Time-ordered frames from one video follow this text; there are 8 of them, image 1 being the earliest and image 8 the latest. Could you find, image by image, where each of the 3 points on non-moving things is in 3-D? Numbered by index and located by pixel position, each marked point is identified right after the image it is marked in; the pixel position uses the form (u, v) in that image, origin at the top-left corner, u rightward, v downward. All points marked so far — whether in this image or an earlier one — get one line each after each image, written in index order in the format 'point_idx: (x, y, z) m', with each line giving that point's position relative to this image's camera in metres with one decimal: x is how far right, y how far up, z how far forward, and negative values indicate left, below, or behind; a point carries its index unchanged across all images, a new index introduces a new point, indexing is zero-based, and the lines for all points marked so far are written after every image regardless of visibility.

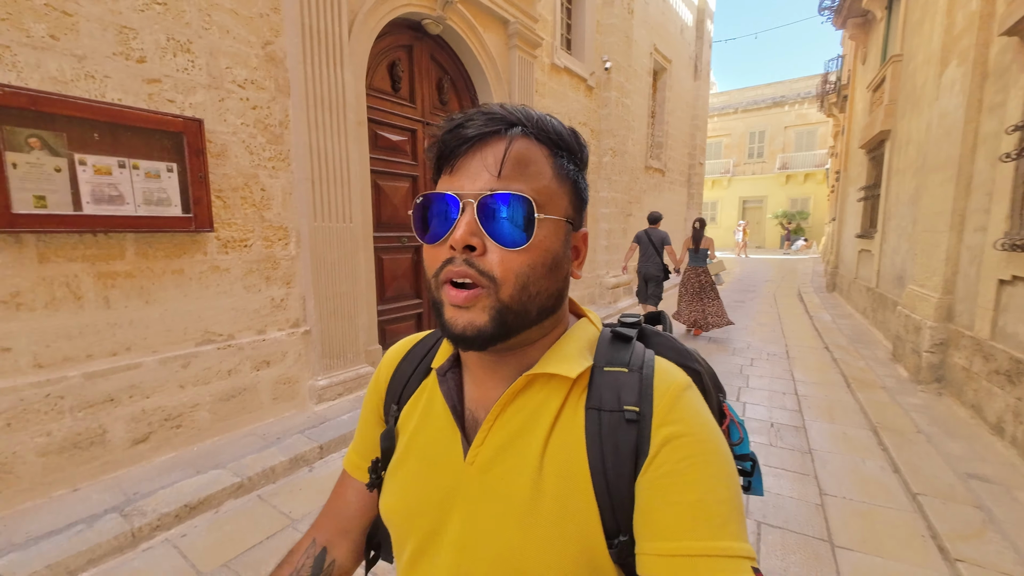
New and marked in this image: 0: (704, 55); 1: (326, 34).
0: (+5.6, +6.8, +12.4) m
1: (-1.4, +1.9, +3.2) m
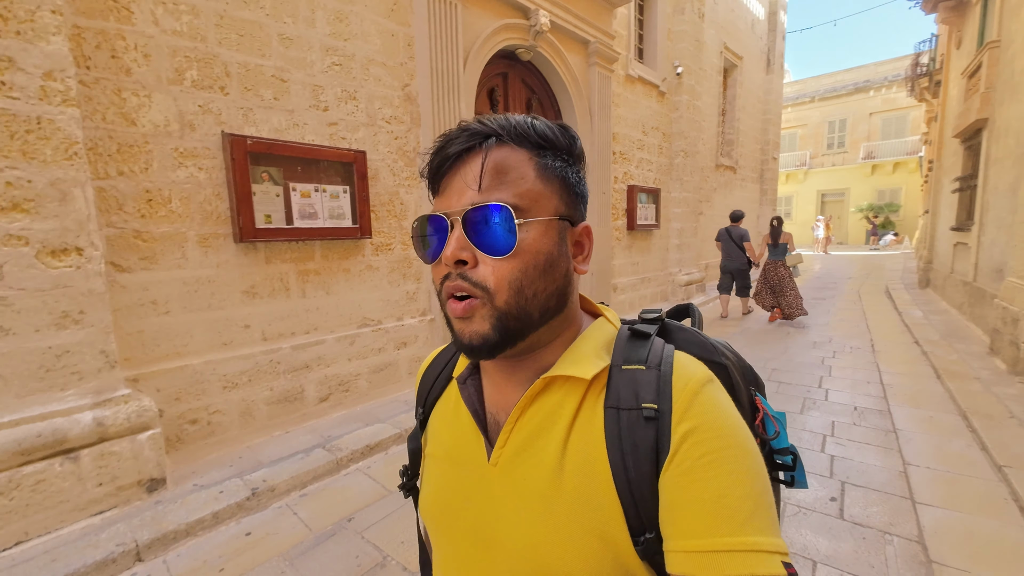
0: (+7.5, +6.8, +12.1) m
1: (-0.6, +2.0, +3.9) m
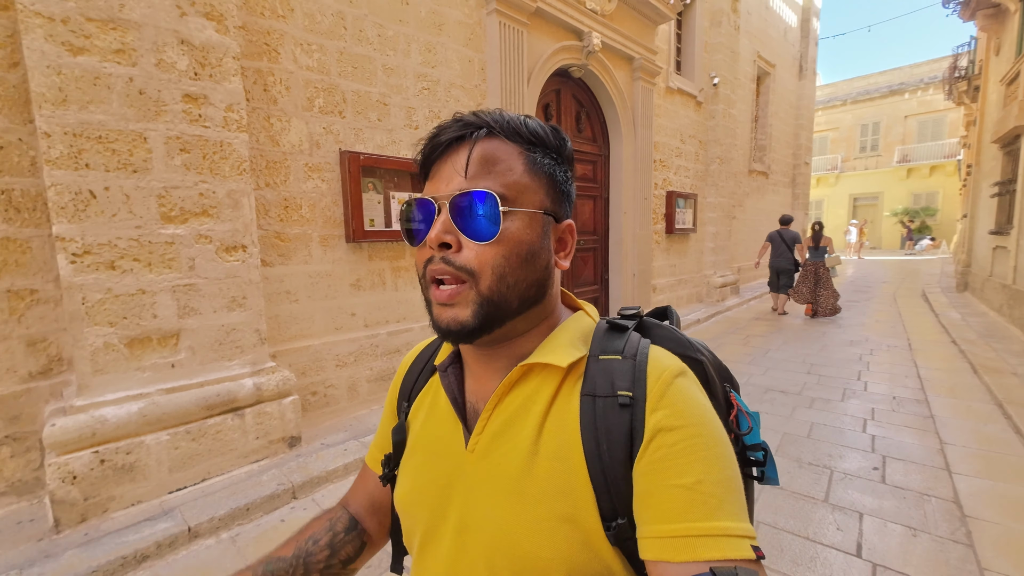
0: (+8.5, +6.7, +12.2) m
1: (0.0, +2.0, +4.4) m
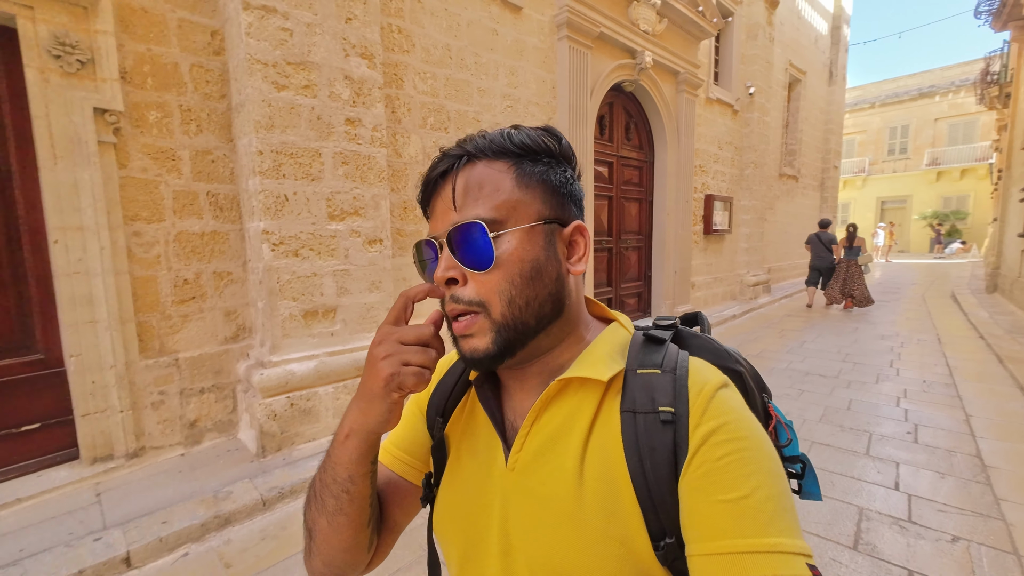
0: (+9.6, +6.7, +12.5) m
1: (+0.8, +2.1, +5.0) m
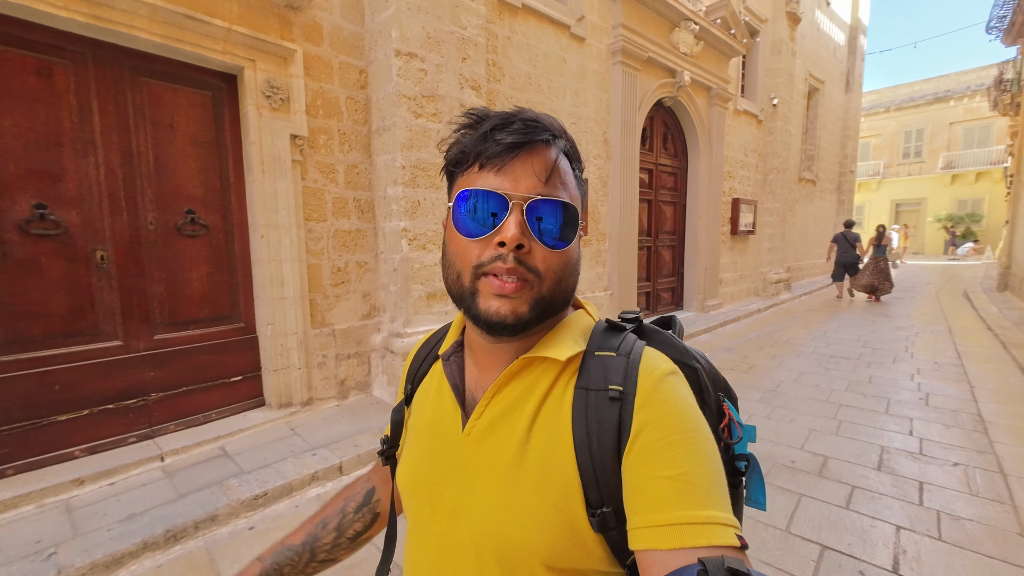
0: (+10.6, +6.7, +13.0) m
1: (+1.6, +2.2, +5.7) m
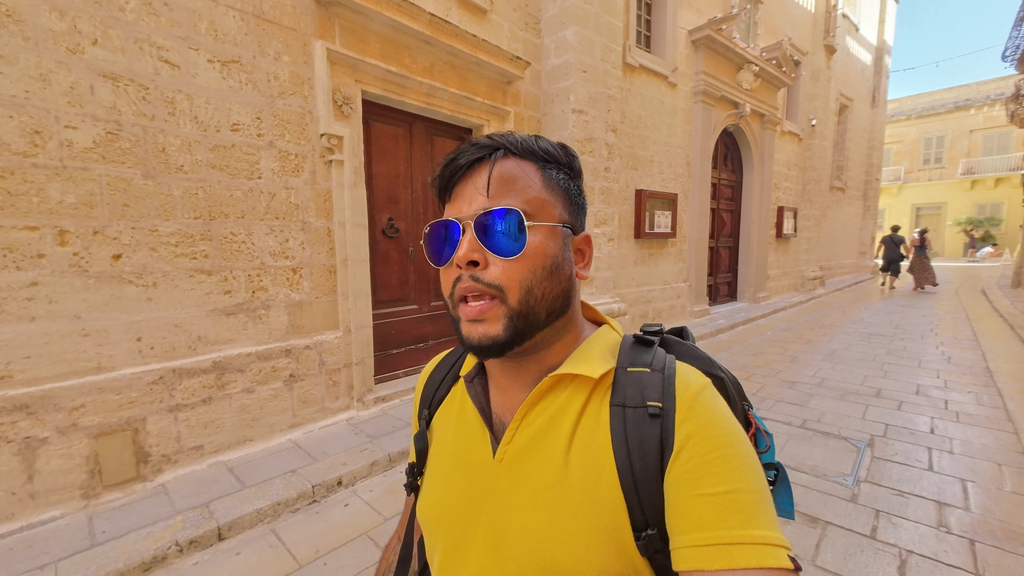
0: (+12.4, +6.8, +14.3) m
1: (+3.2, +2.3, +7.1) m
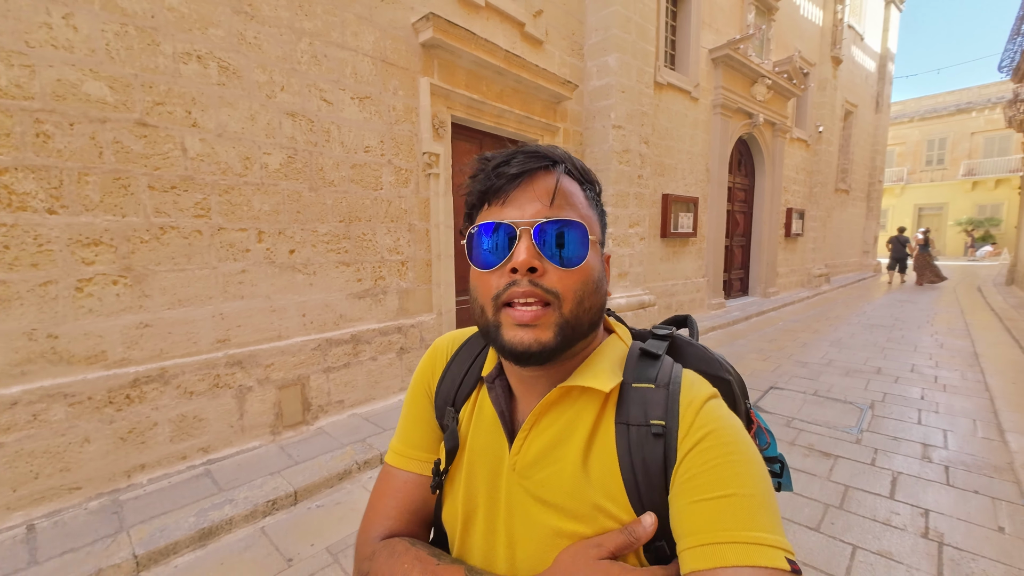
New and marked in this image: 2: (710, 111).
0: (+13.1, +6.9, +14.9) m
1: (+3.9, +2.4, +7.8) m
2: (+3.6, +3.2, +7.6) m
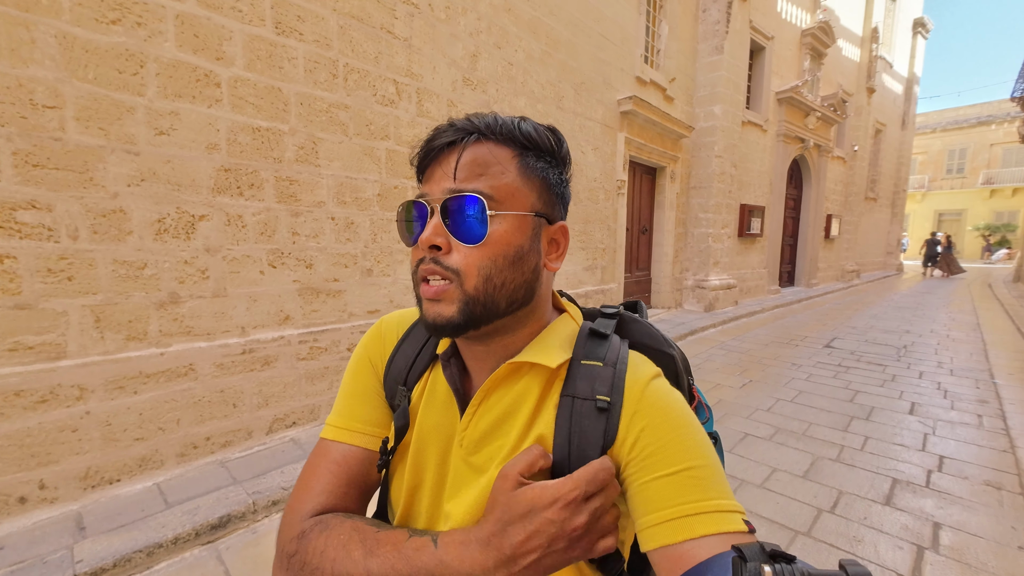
0: (+15.8, +7.0, +16.9) m
1: (+6.3, +2.7, +10.0) m
2: (+6.0, +3.4, +9.8) m
